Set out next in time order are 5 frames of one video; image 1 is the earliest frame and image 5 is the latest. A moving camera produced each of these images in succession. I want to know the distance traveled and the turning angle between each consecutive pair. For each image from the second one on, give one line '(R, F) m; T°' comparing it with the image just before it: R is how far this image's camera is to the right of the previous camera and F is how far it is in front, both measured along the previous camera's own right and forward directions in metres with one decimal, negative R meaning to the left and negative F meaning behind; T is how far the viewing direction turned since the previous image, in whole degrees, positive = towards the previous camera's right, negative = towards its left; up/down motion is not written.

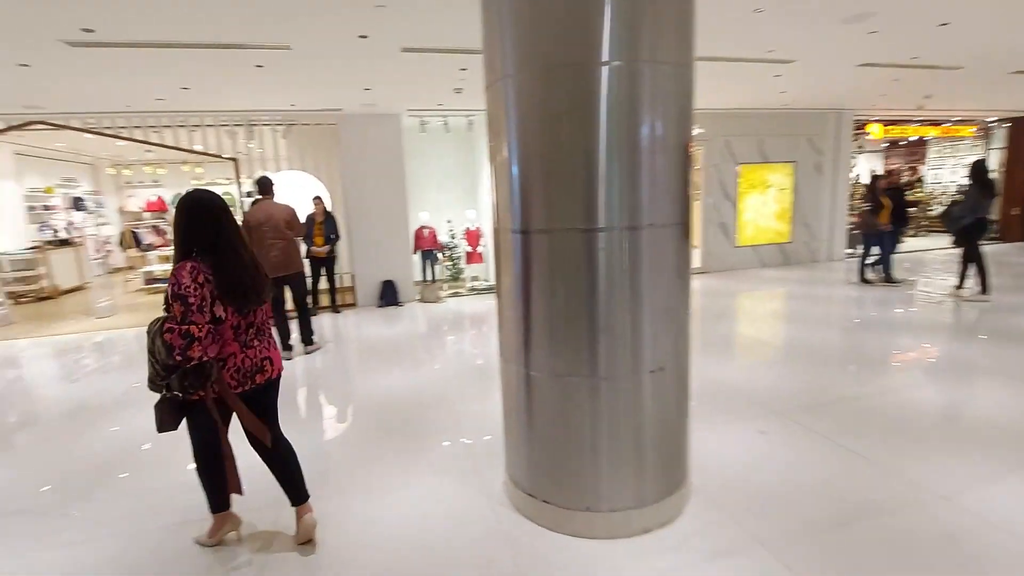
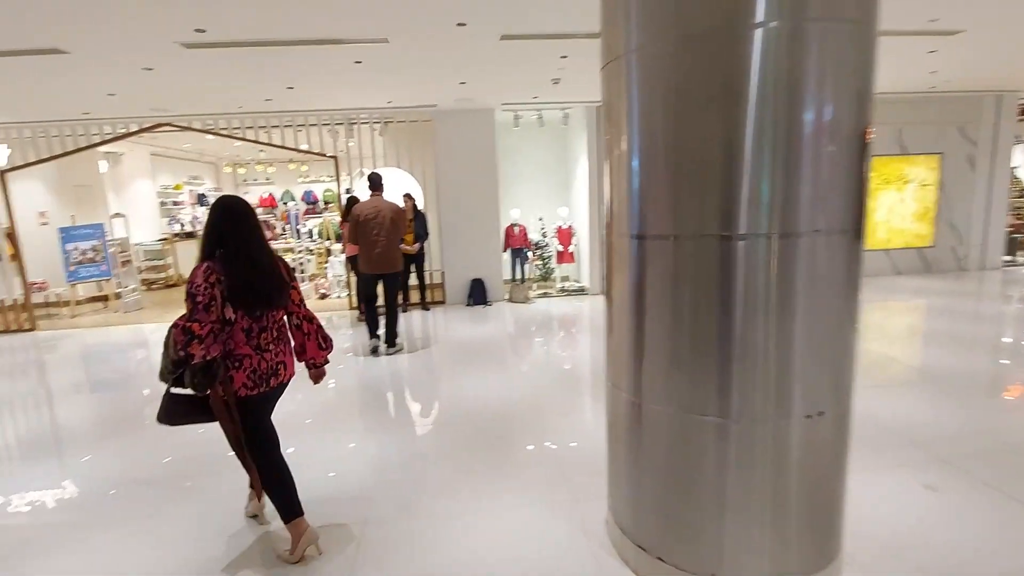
(-0.1, +0.3) m; -9°
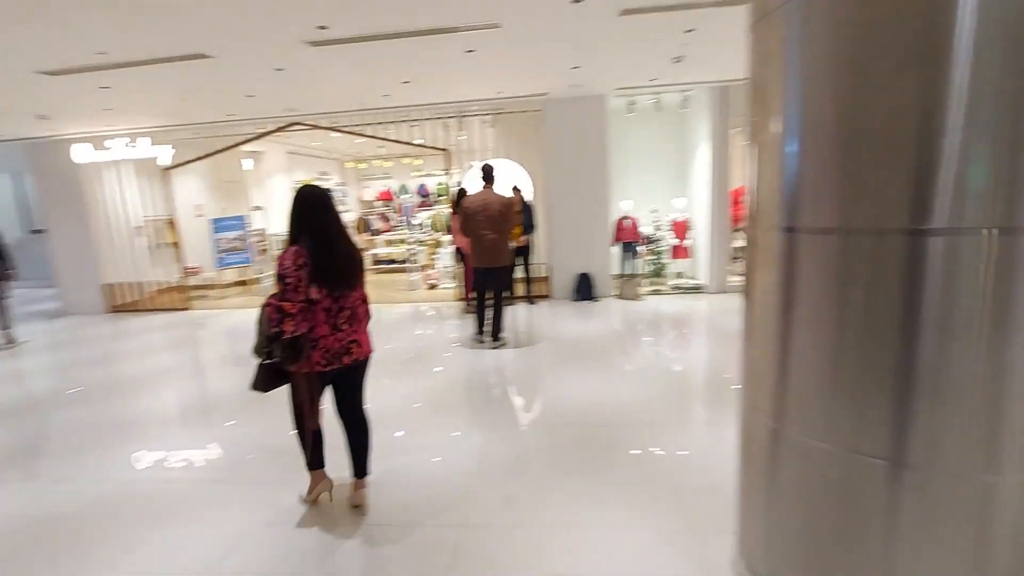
(0.0, +0.2) m; -11°
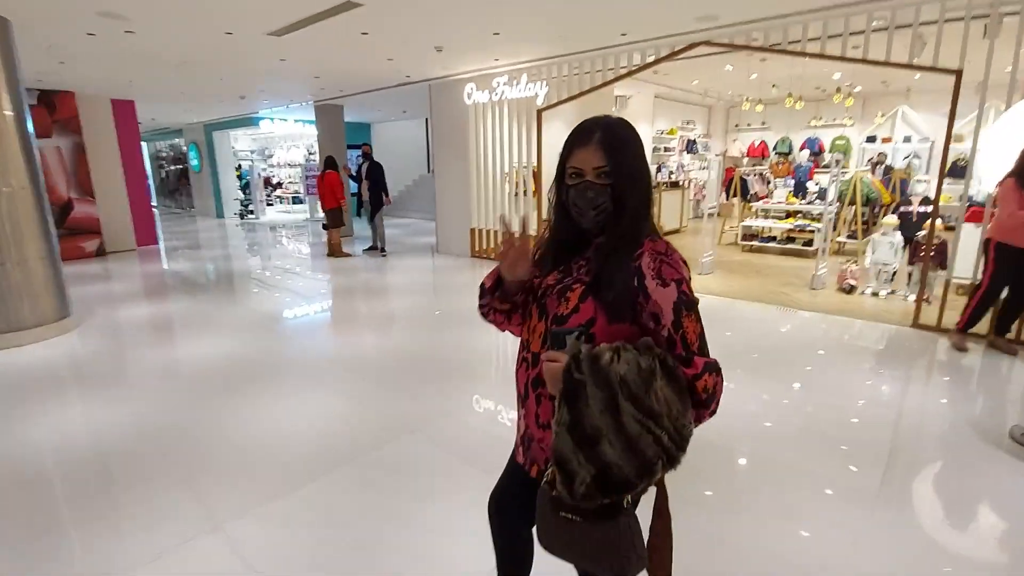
(-1.1, +1.5) m; -33°
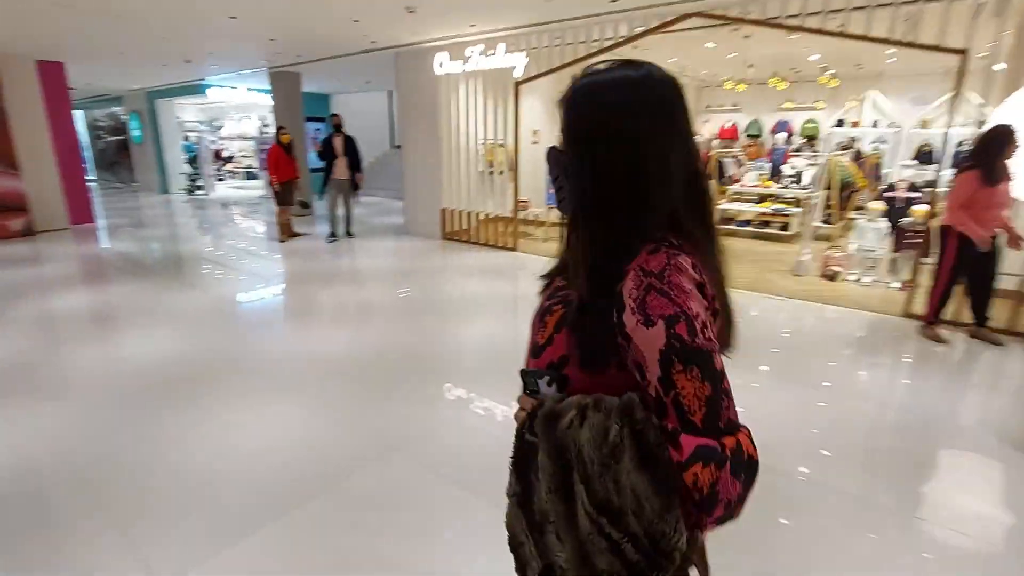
(-0.1, +0.3) m; +4°
